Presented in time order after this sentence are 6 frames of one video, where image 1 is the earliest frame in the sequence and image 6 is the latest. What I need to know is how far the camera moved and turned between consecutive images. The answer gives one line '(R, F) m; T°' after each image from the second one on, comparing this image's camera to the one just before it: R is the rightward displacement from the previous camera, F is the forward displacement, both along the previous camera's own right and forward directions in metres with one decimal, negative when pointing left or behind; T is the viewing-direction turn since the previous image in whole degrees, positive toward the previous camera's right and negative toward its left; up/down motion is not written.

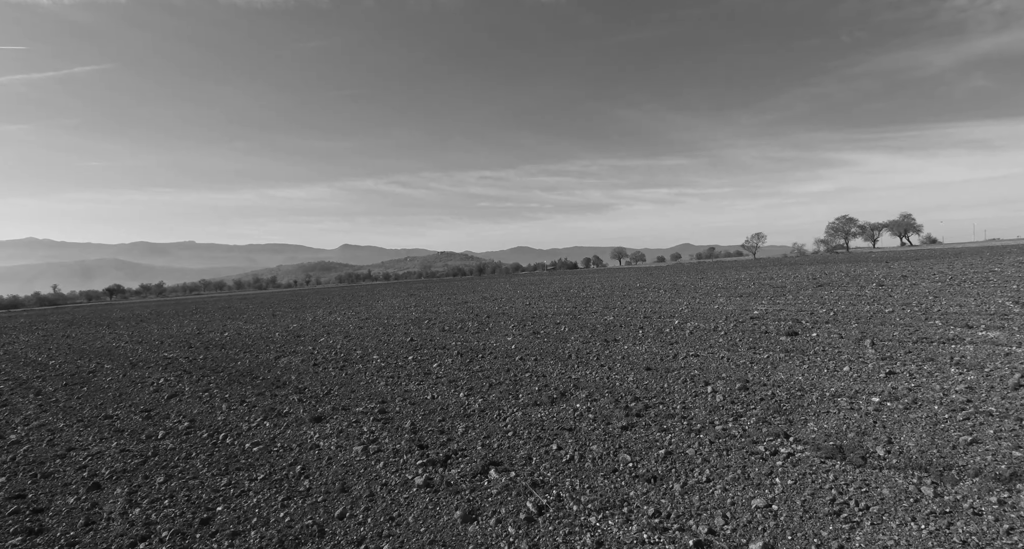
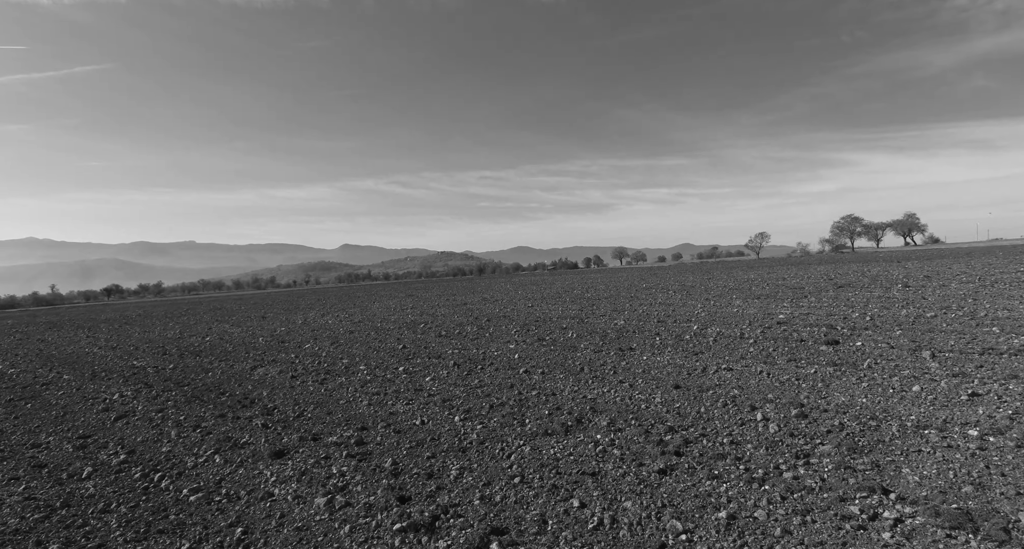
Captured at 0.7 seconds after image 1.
(-0.1, +1.4) m; 0°
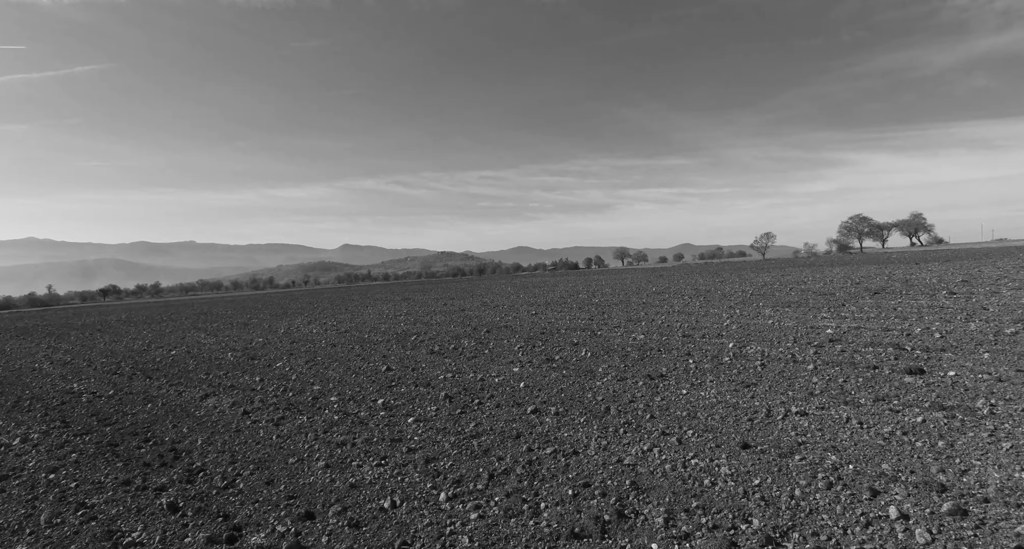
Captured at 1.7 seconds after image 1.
(-0.1, +2.1) m; 0°
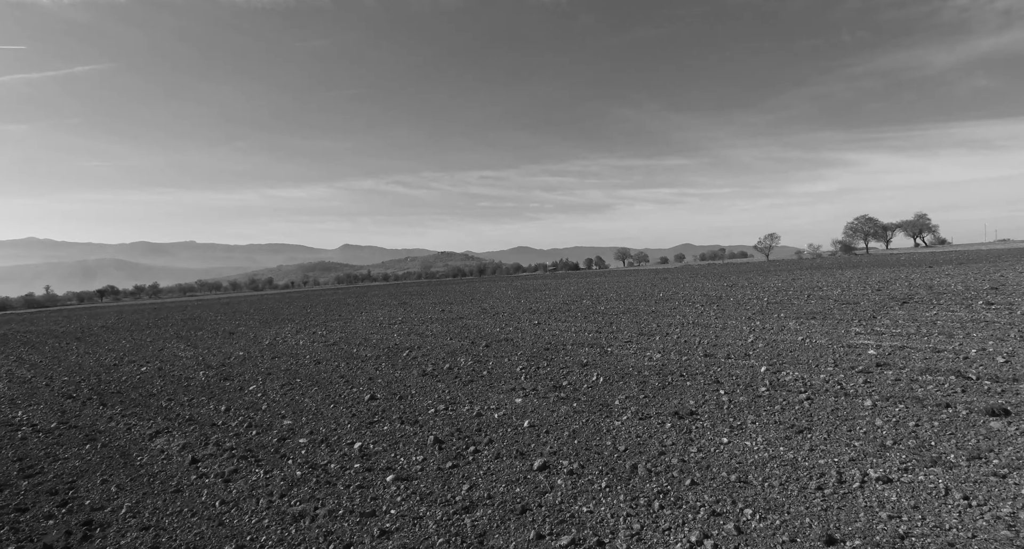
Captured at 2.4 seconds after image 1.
(0.0, +1.5) m; 0°
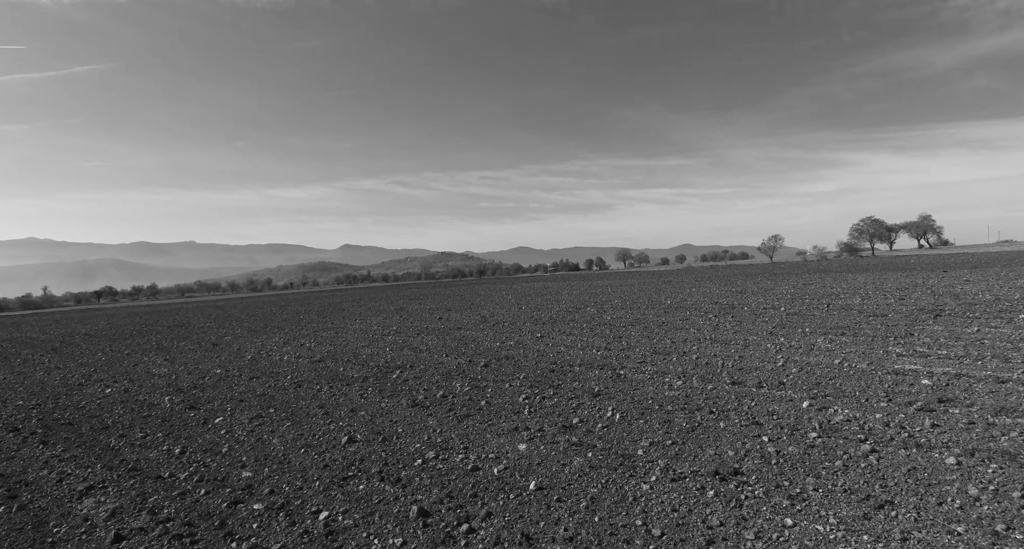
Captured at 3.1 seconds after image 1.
(0.0, +1.5) m; 0°
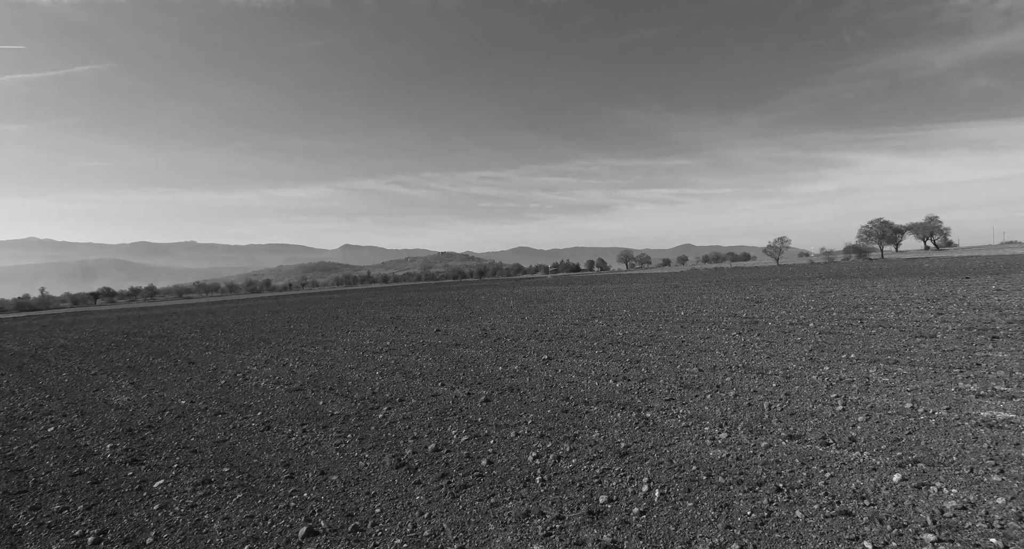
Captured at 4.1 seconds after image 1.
(-0.1, +2.0) m; 0°
